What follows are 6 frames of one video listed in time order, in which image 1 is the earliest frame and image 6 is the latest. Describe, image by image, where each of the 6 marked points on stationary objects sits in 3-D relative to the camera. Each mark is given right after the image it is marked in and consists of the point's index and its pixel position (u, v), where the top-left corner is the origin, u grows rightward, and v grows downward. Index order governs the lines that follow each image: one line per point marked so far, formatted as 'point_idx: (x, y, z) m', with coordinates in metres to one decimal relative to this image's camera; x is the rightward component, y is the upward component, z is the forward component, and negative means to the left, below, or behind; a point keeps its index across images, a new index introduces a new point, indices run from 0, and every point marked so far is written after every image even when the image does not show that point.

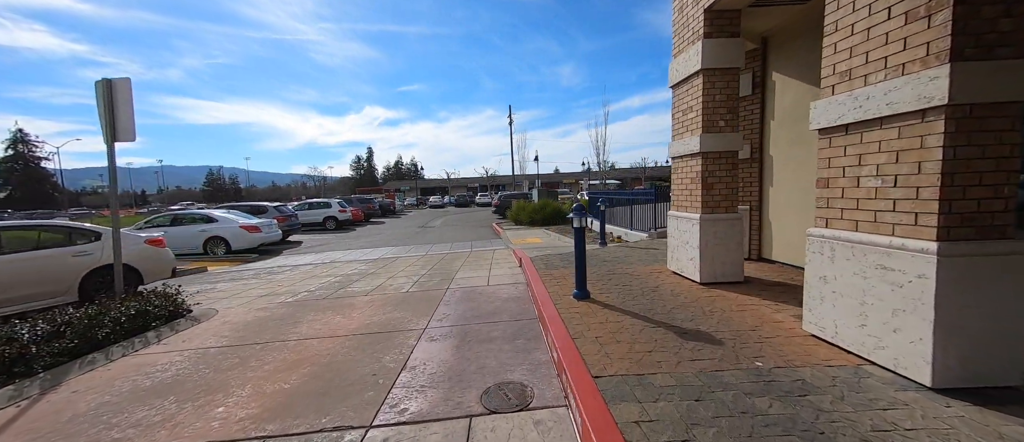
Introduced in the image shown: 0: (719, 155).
0: (+2.7, +0.9, +4.3) m
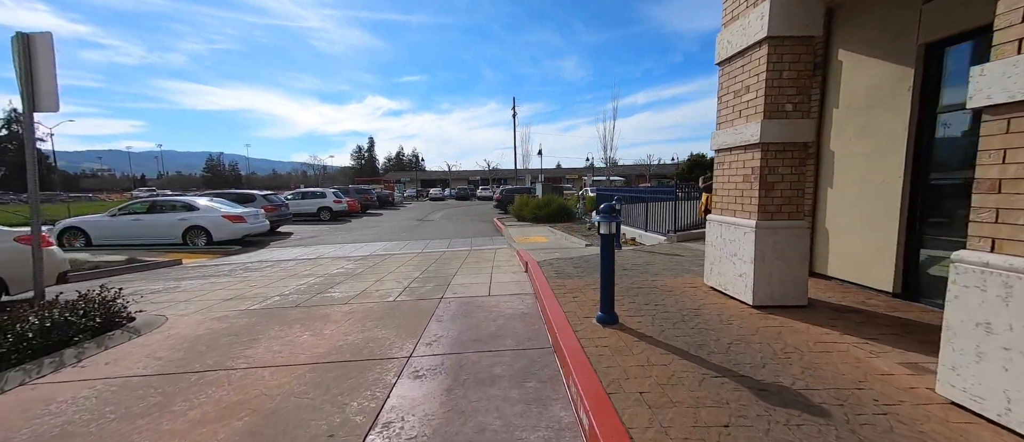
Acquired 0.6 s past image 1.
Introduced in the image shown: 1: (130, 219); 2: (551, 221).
0: (+2.8, +0.8, +3.4) m
1: (-12.0, 0.0, +10.2) m
2: (+1.8, 0.0, +15.1) m
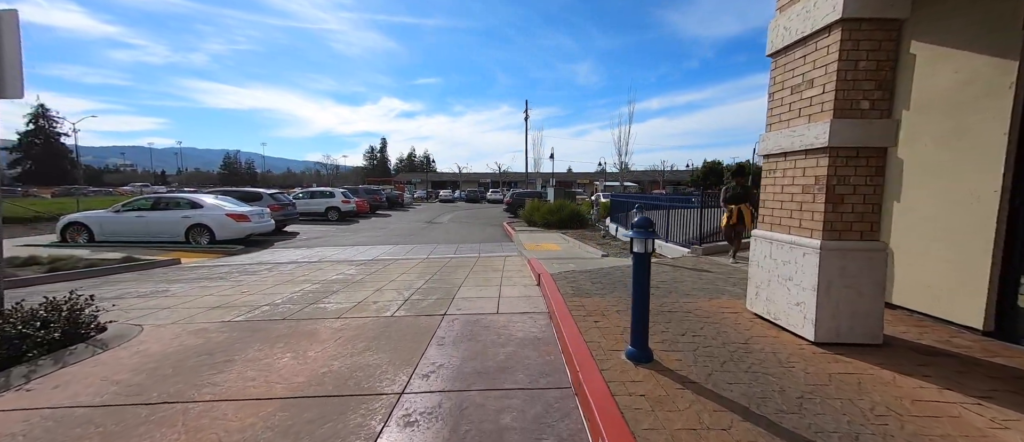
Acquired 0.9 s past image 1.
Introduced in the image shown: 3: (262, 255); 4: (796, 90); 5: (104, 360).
0: (+3.0, +0.6, +2.8) m
1: (-11.7, +0.2, +10.1) m
2: (+2.3, -0.3, +14.5) m
3: (-7.2, -1.0, +9.4) m
4: (+2.8, +1.3, +3.2) m
5: (-3.9, -1.3, +3.1) m
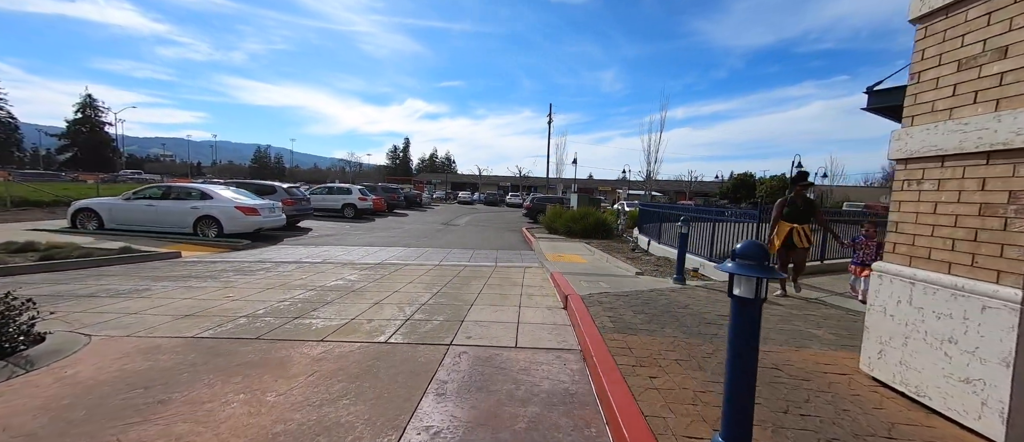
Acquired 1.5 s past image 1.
0: (+3.2, +0.4, +1.8) m
1: (-11.1, +0.5, +9.8) m
2: (+3.1, -0.6, +13.5) m
3: (-6.7, -0.9, +8.9) m
4: (+3.1, +1.1, +2.2) m
5: (-3.8, -1.3, +2.5) m
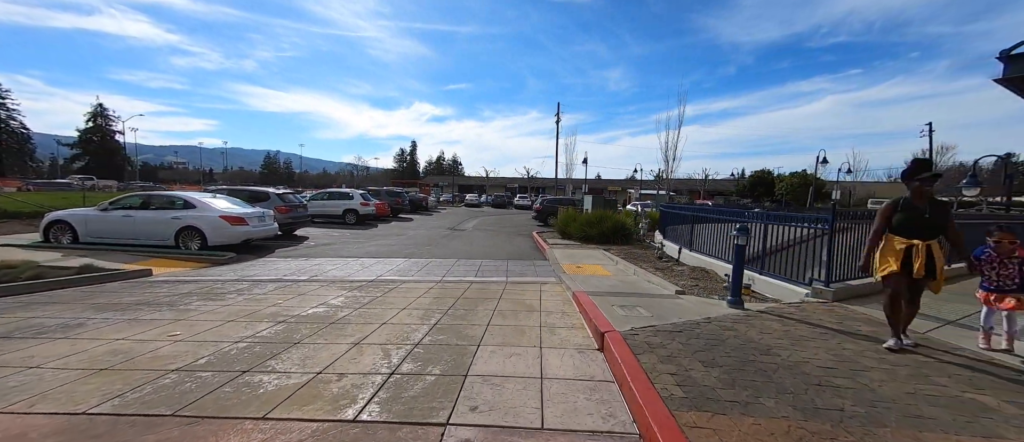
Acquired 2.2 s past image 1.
0: (+3.3, +0.3, +0.7) m
1: (-10.8, +0.2, +9.0) m
2: (+3.5, -0.8, +12.3) m
3: (-6.4, -1.1, +7.9) m
4: (+3.2, +0.9, +1.1) m
5: (-3.6, -1.5, +1.5) m
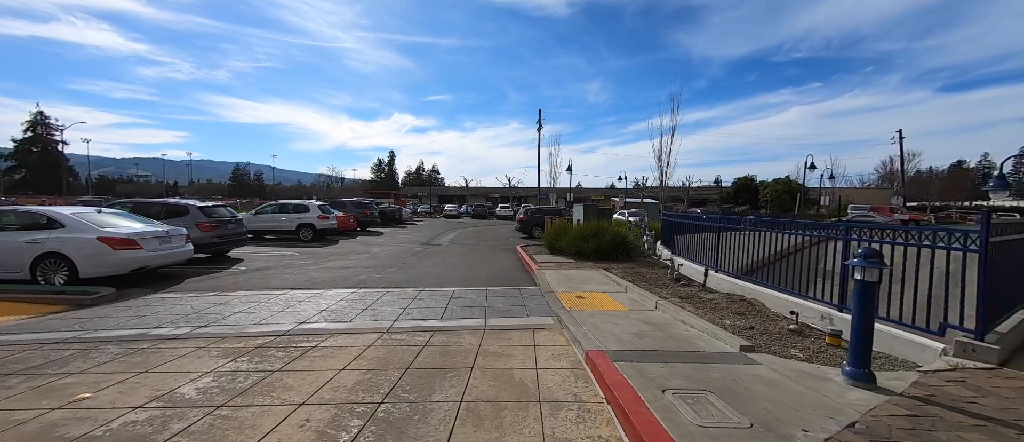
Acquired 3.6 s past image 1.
0: (+3.4, +0.2, -1.1) m
1: (-11.2, -0.4, +6.4) m
2: (+2.9, -1.2, +10.5) m
3: (-6.7, -1.6, +5.6) m
4: (+3.2, +0.9, -0.7) m
5: (-3.6, -1.7, -0.7) m
